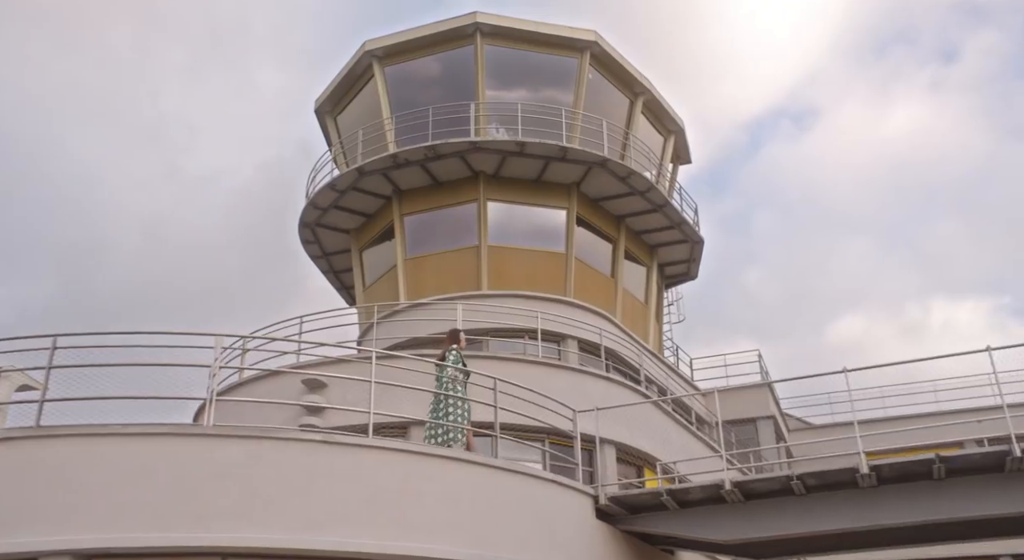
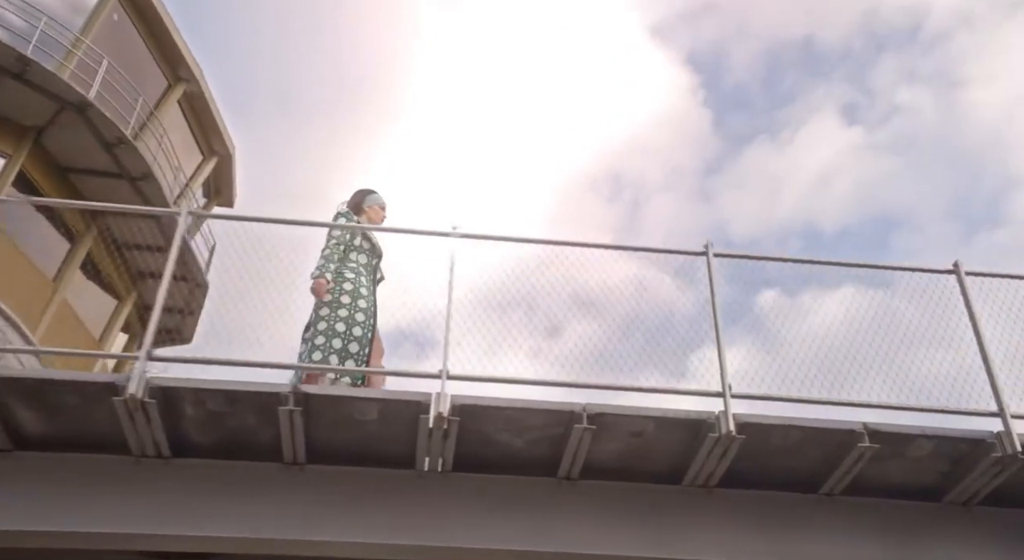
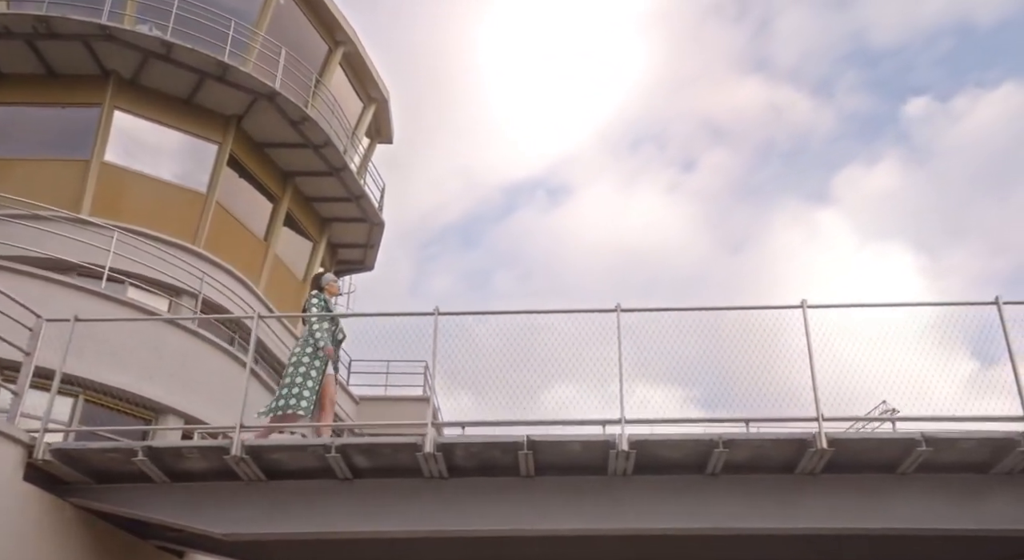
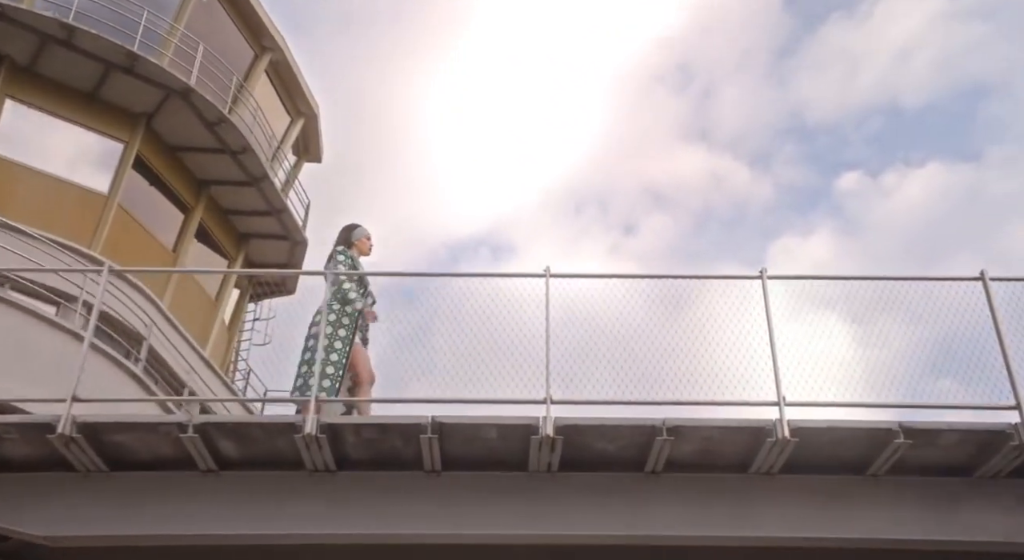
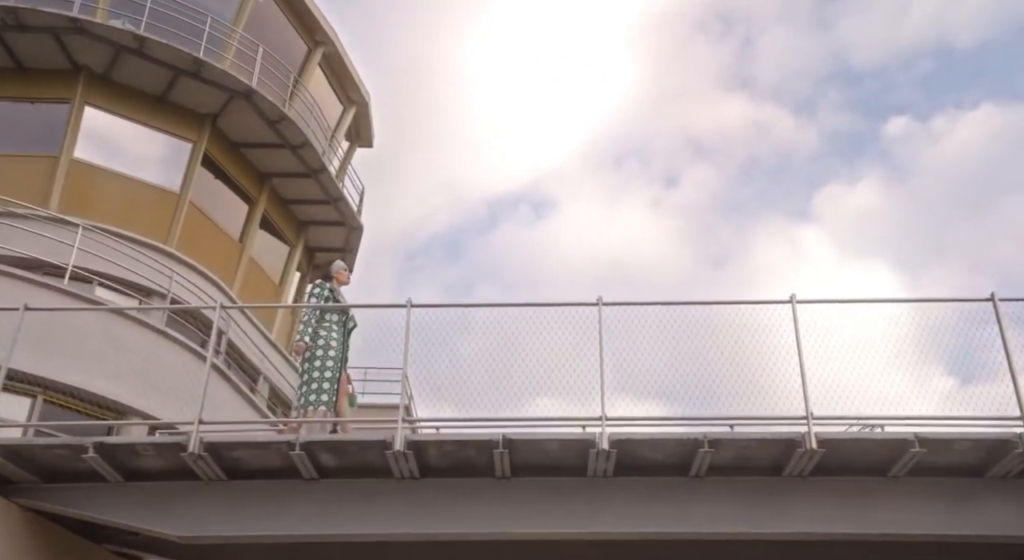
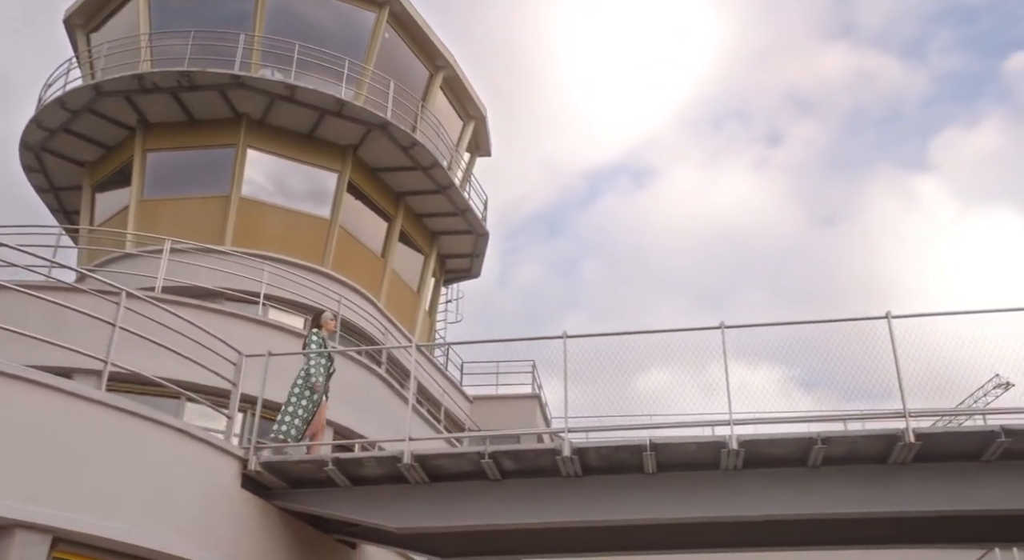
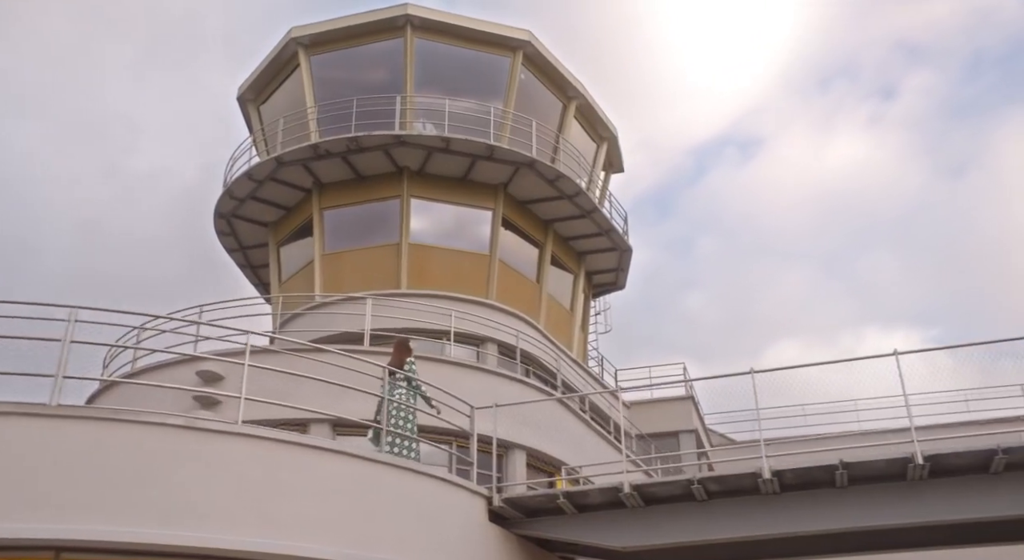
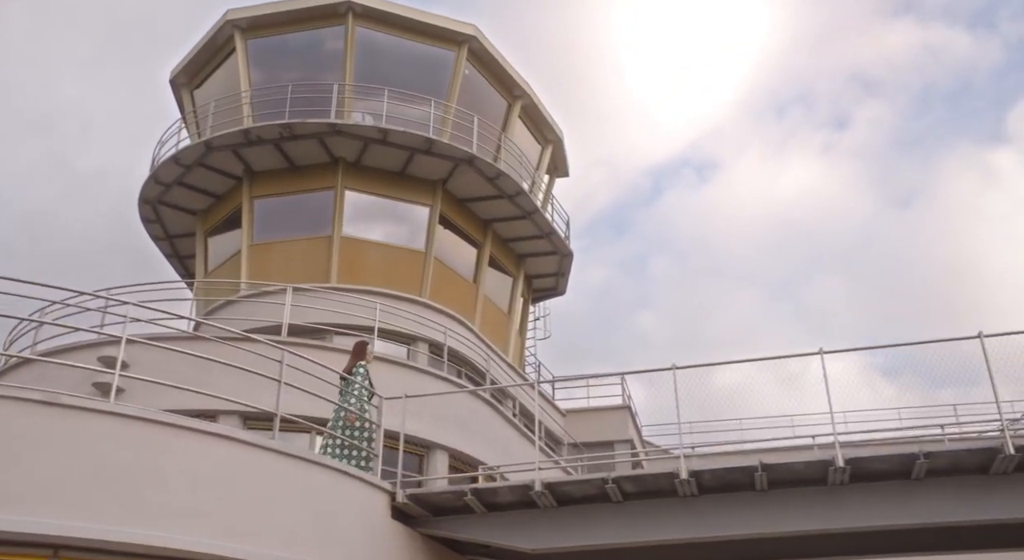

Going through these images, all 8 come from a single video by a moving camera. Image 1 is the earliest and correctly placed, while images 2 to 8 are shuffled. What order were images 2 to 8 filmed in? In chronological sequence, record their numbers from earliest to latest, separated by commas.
7, 8, 6, 3, 5, 4, 2
